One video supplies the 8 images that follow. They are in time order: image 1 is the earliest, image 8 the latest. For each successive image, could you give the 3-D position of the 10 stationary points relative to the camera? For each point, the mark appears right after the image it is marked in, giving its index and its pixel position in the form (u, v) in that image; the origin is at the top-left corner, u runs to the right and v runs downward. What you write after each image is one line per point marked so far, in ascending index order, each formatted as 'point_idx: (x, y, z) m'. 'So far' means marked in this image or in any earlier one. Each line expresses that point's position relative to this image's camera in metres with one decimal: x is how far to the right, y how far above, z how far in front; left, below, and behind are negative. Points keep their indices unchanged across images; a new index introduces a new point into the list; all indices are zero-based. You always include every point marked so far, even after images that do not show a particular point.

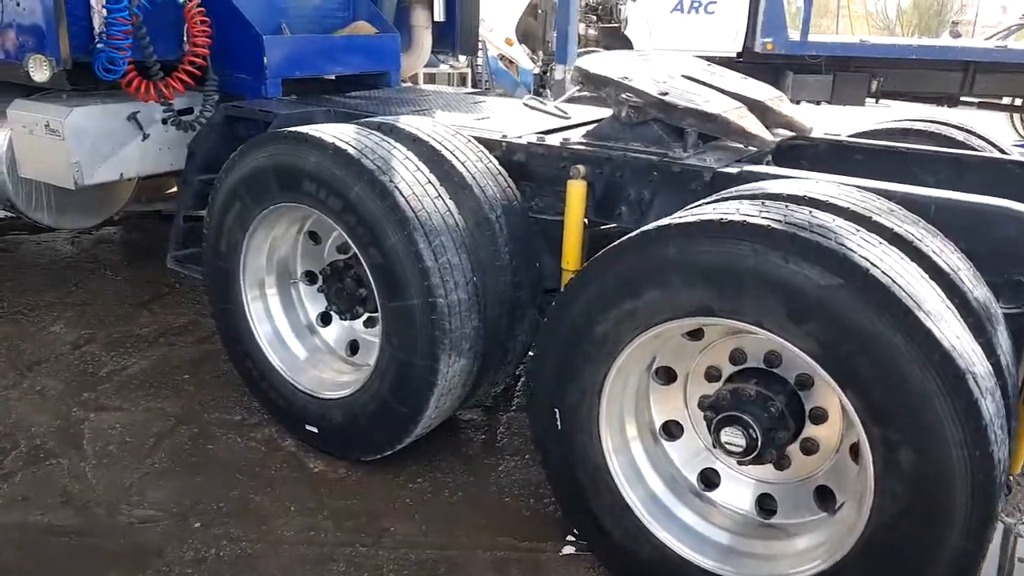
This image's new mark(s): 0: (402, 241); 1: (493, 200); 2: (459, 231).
0: (-0.3, +0.1, +2.3) m
1: (-0.1, +0.3, +2.6) m
2: (-0.2, +0.2, +2.4) m
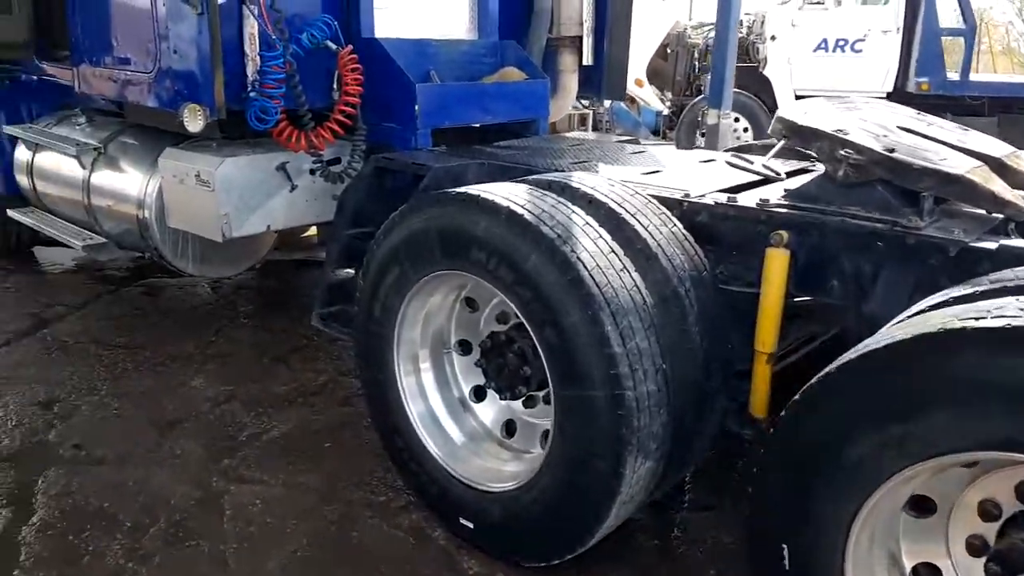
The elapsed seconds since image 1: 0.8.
0: (+0.2, -0.1, +1.9) m
1: (+0.5, 0.0, +2.2) m
2: (+0.4, -0.1, +2.0) m
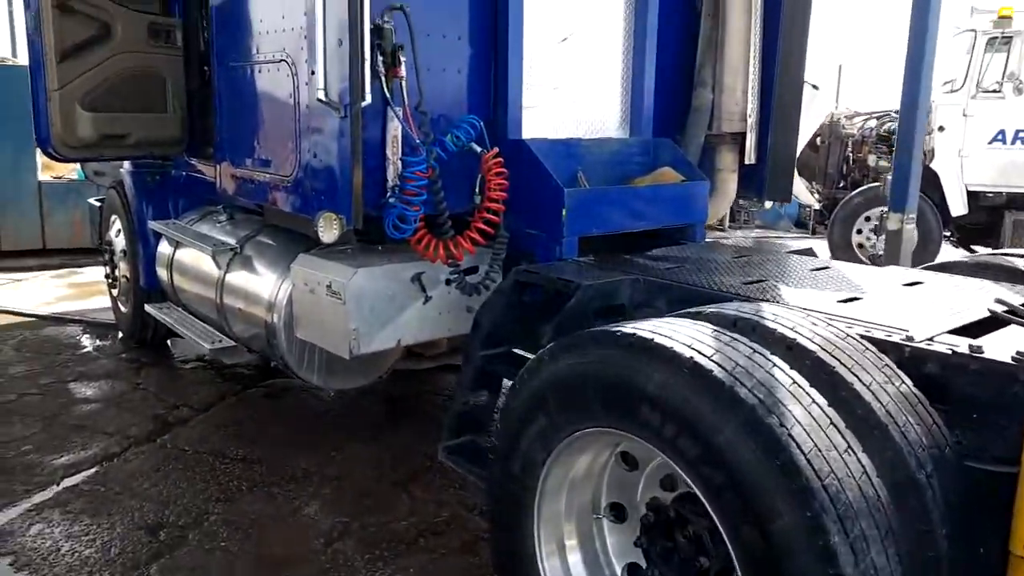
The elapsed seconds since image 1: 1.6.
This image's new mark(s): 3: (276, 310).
0: (+0.5, -0.4, +1.5) m
1: (+0.9, -0.4, +1.7) m
2: (+0.7, -0.4, +1.5) m
3: (-1.0, -0.1, +3.3) m
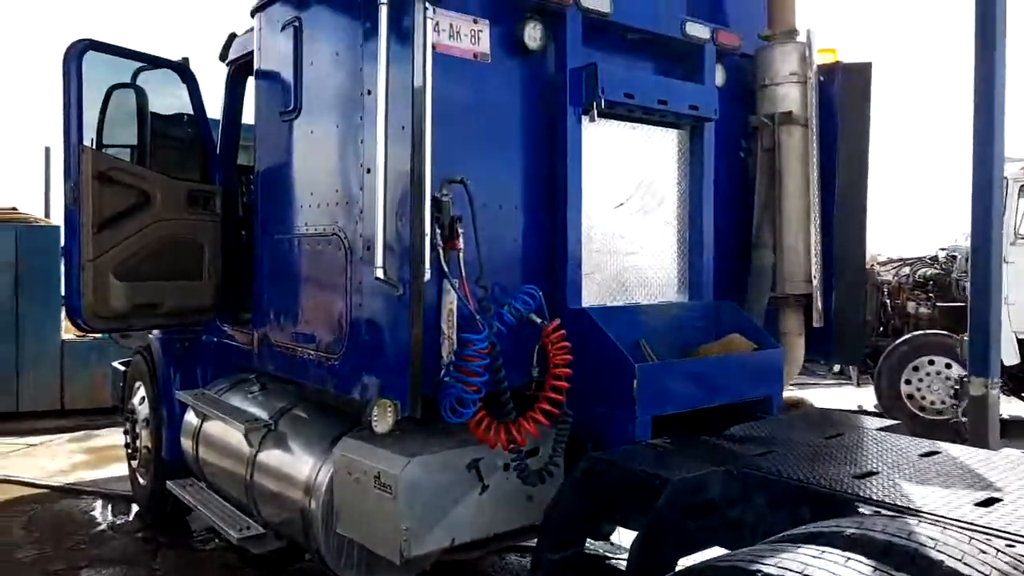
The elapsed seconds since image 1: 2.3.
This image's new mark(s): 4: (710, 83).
0: (+0.8, -0.8, +1.1) m
1: (+1.1, -0.8, +1.3) m
2: (+0.9, -0.8, +1.1) m
3: (-0.8, -0.8, +3.0) m
4: (+0.9, +0.9, +3.3) m
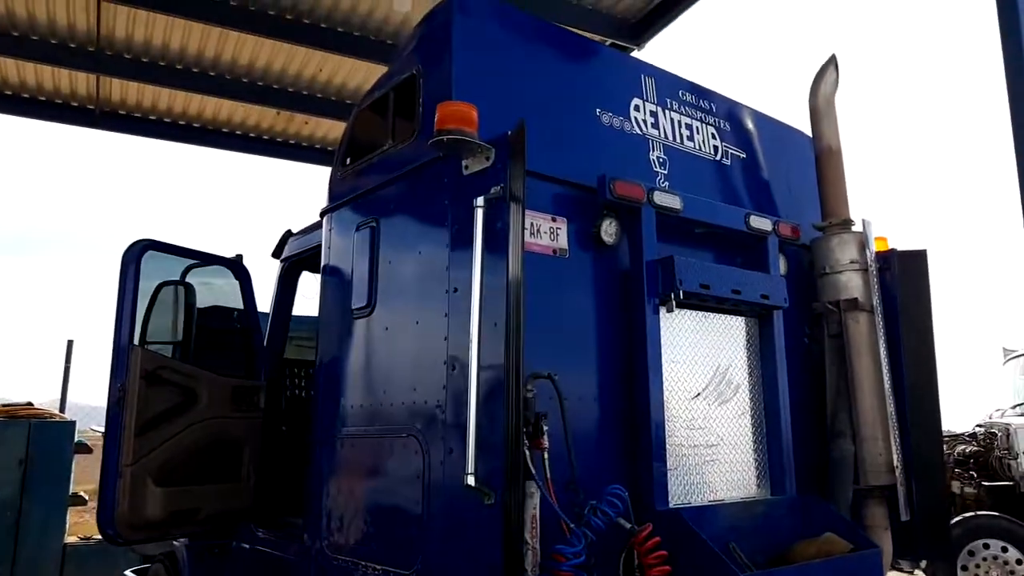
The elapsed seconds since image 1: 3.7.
0: (+1.1, -1.1, +0.8) m
1: (+1.4, -1.1, +1.0) m
2: (+1.3, -1.1, +0.8) m
3: (-0.5, -1.5, +2.6) m
4: (+1.1, +0.1, +3.3) m
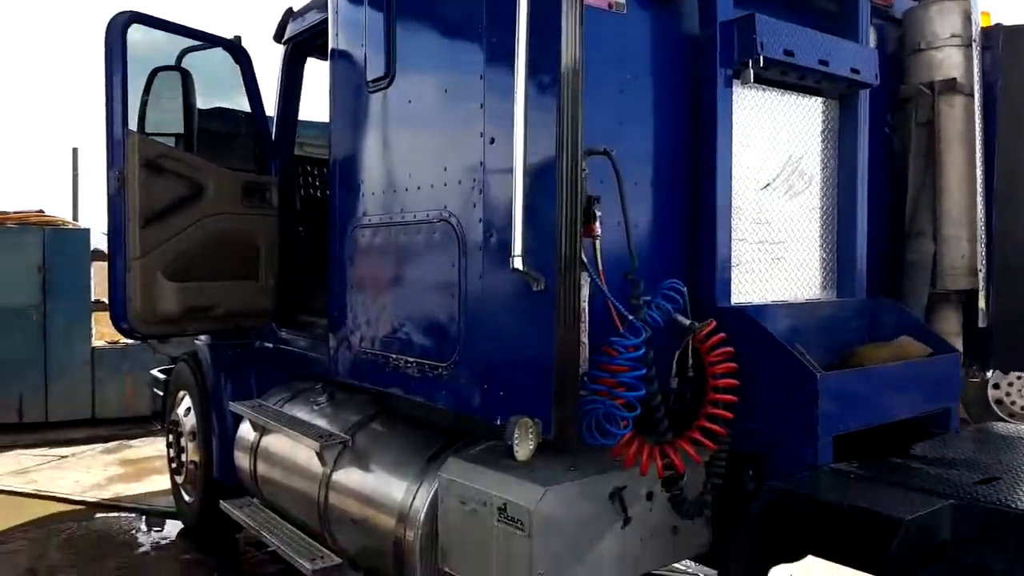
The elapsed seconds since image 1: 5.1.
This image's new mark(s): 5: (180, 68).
0: (+1.2, -0.8, +0.6) m
1: (+1.5, -0.7, +0.8) m
2: (+1.4, -0.8, +0.6) m
3: (-0.3, -0.8, +2.5) m
4: (+1.3, +0.9, +2.8) m
5: (-1.6, +1.1, +3.7) m
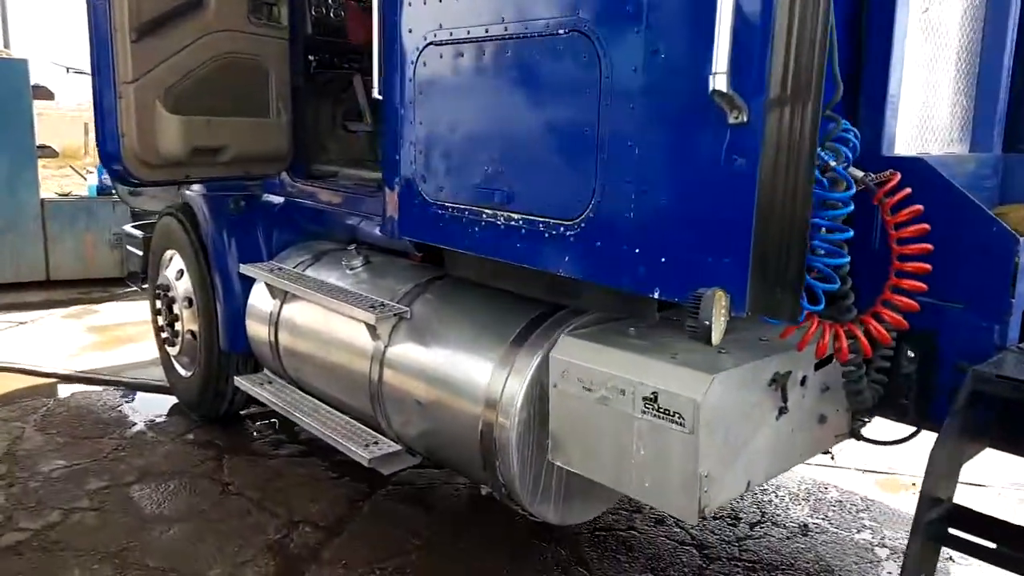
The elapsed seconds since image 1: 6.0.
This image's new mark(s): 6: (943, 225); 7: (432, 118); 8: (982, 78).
0: (+1.6, -0.7, +0.3) m
1: (+2.0, -0.6, +0.6) m
2: (+1.8, -0.7, +0.4) m
3: (0.0, -0.4, +2.1) m
4: (+1.6, +1.3, +2.3) m
5: (-1.3, +1.7, +2.9) m
6: (+1.1, +0.2, +1.9) m
7: (-0.3, +0.5, +2.3) m
8: (+1.6, +0.6, +2.5) m
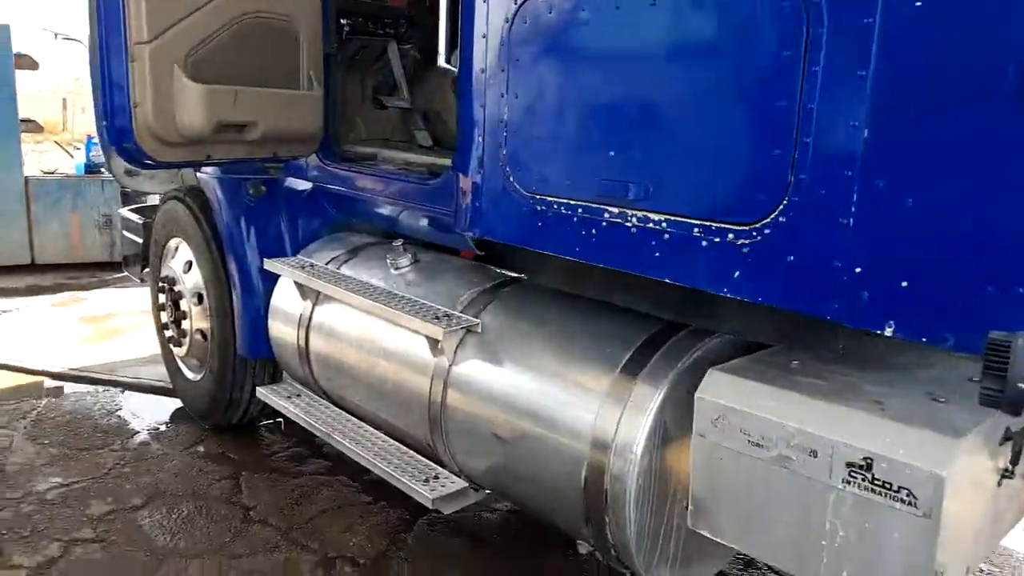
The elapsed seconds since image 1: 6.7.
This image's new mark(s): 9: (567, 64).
0: (+1.9, -0.8, -0.1) m
1: (+2.3, -0.7, +0.2) m
2: (+2.1, -0.8, 0.0) m
3: (+0.2, -0.4, +1.7) m
4: (+1.9, +1.3, +1.8) m
5: (-1.1, +1.7, +2.4) m
6: (+1.3, +0.1, +1.5) m
7: (0.0, +0.5, +1.9) m
8: (+1.8, +0.6, +2.1) m
9: (+0.1, +0.5, +1.8) m
